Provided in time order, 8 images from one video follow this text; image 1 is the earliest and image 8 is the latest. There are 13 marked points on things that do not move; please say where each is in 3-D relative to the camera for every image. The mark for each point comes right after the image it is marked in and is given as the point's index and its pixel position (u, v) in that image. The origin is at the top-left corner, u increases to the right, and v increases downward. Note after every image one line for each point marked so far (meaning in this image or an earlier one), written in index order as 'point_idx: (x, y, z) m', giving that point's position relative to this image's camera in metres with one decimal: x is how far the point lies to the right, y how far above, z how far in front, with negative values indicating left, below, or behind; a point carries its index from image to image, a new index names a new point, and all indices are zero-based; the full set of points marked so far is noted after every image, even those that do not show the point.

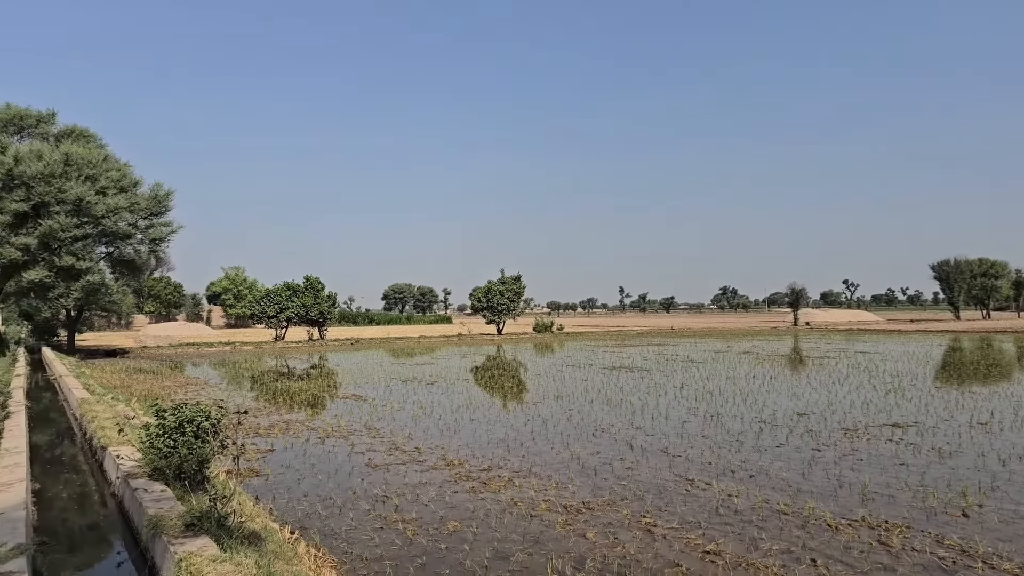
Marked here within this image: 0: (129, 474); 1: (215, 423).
0: (-5.0, -2.4, +7.3) m
1: (-3.9, -1.8, +7.3) m
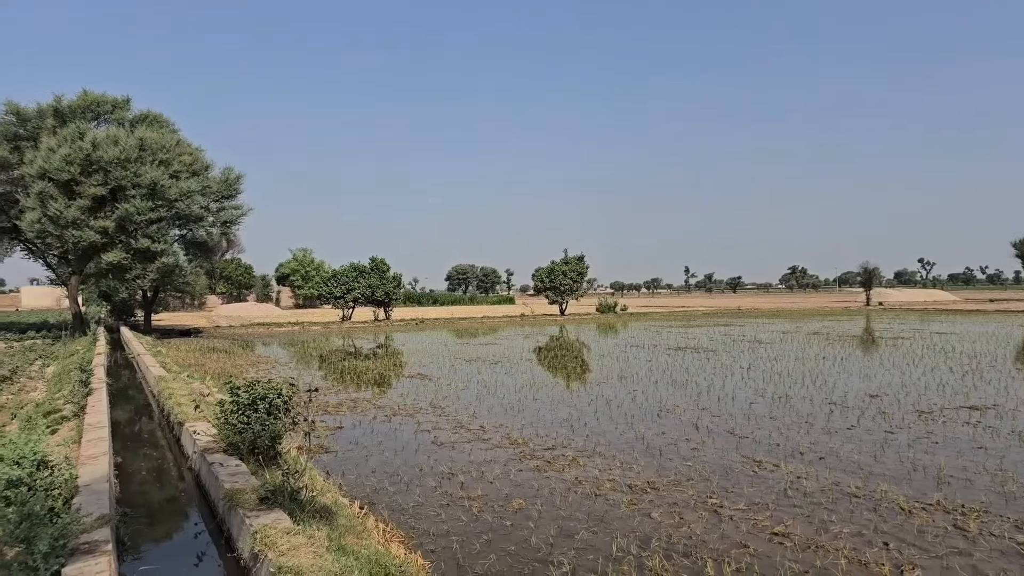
0: (-4.1, -2.2, +7.5) m
1: (-3.0, -1.5, +7.4) m
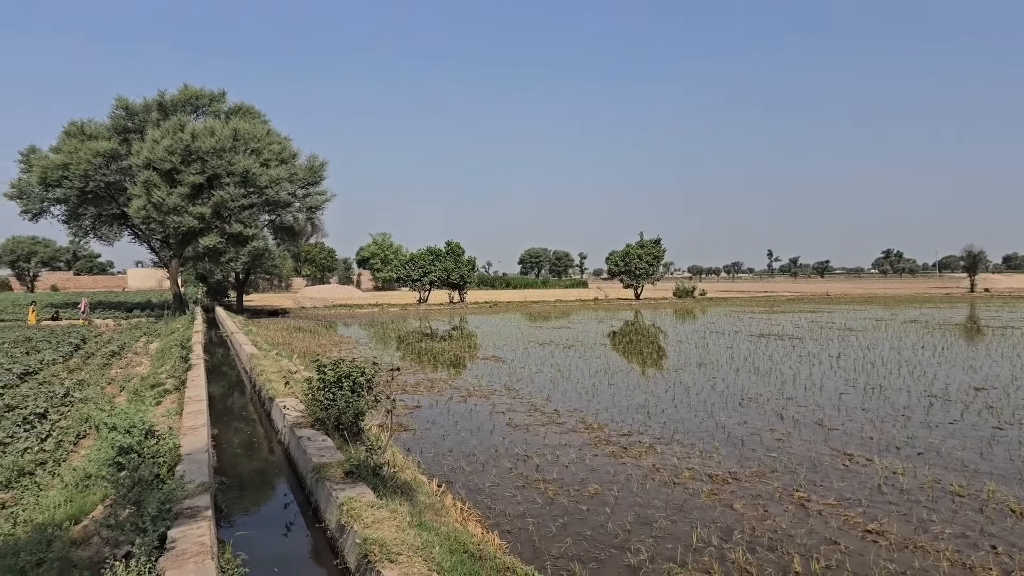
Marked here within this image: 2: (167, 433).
0: (-3.1, -1.9, +7.8) m
1: (-2.0, -1.3, +7.6) m
2: (-4.8, -2.0, +7.7) m
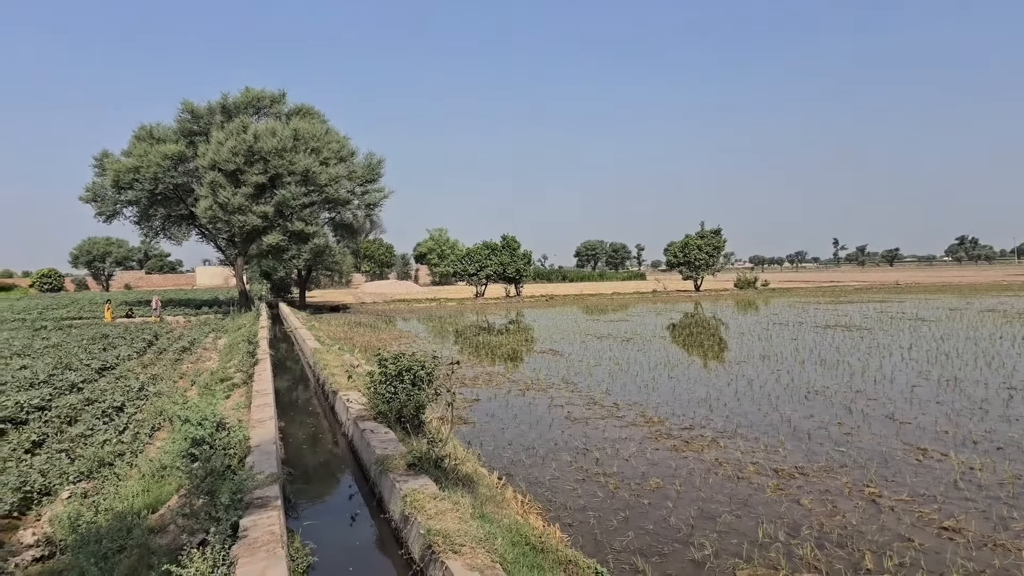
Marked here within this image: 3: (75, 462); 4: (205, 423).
0: (-2.2, -1.9, +8.0) m
1: (-1.2, -1.2, +7.7) m
2: (-3.9, -2.0, +7.9) m
3: (-5.9, -2.4, +7.5) m
4: (-4.1, -1.8, +7.4) m
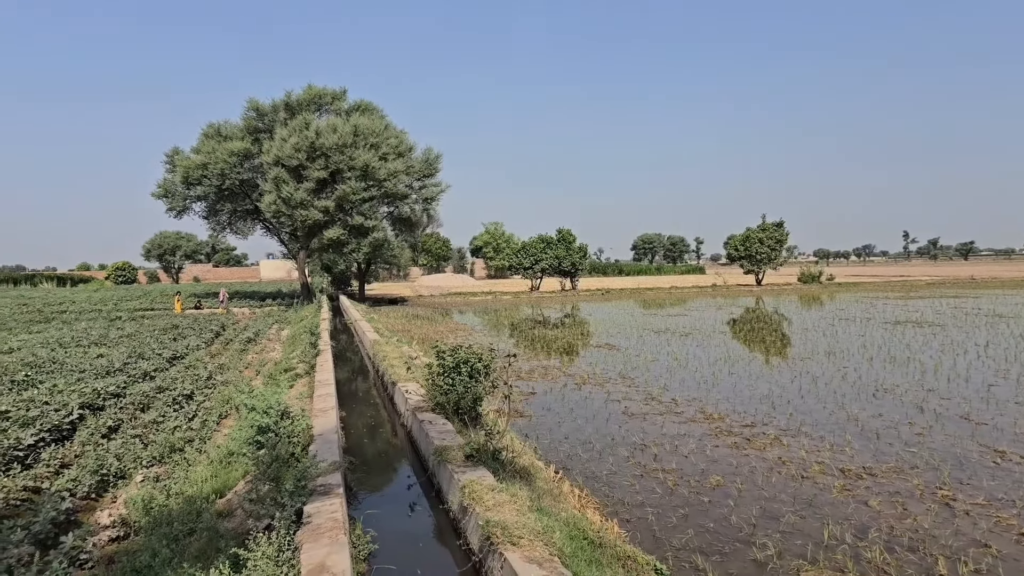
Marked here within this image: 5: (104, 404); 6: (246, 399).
0: (-1.4, -1.8, +8.1) m
1: (-0.4, -1.1, +7.8) m
2: (-3.1, -1.9, +8.1) m
3: (-5.1, -2.3, +7.8) m
4: (-3.3, -1.7, +7.6) m
5: (-6.3, -1.8, +8.7) m
6: (-3.8, -1.6, +7.9) m
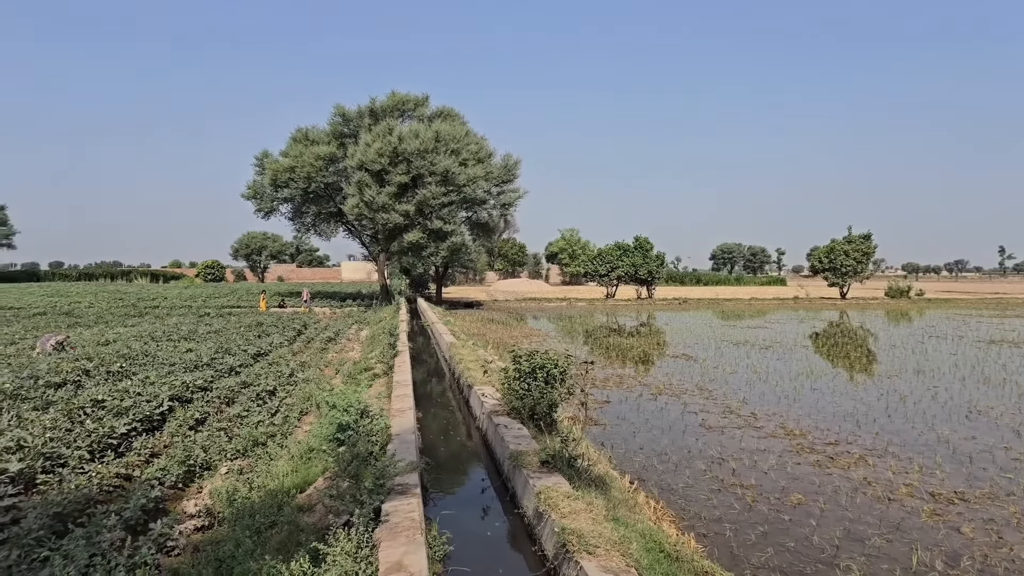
0: (-0.4, -1.8, +8.1) m
1: (+0.7, -1.2, +7.8) m
2: (-2.1, -1.9, +8.3) m
3: (-4.1, -2.2, +8.0) m
4: (-2.3, -1.7, +7.8) m
5: (-5.2, -1.8, +9.0) m
6: (-2.7, -1.6, +8.1) m
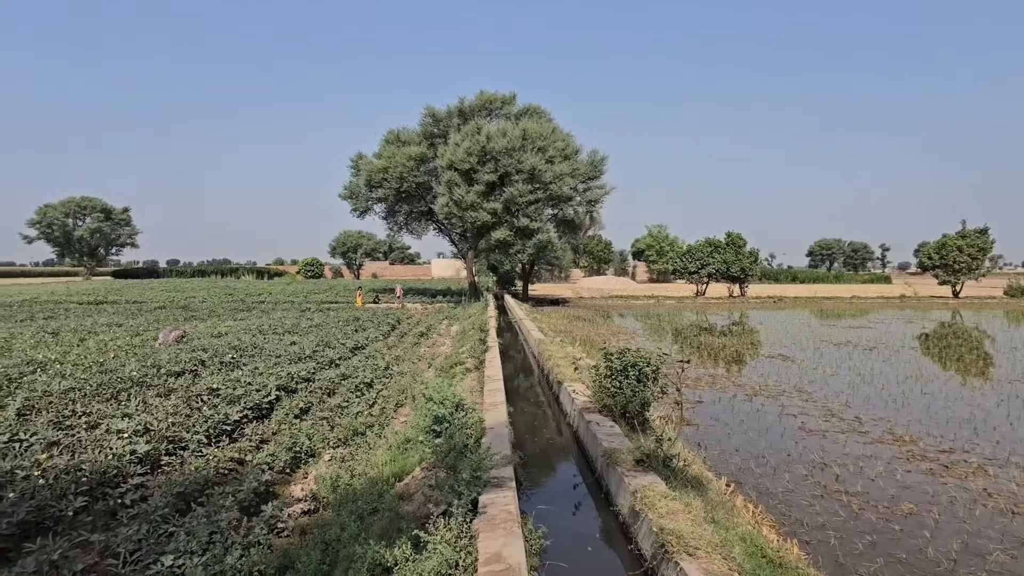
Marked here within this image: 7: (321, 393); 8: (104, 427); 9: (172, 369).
0: (+0.9, -1.8, +8.1) m
1: (+1.9, -1.1, +7.7) m
2: (-0.8, -1.8, +8.4) m
3: (-2.8, -2.2, +8.4) m
4: (-1.0, -1.7, +7.9) m
5: (-3.9, -1.7, +9.4) m
6: (-1.5, -1.6, +8.4) m
7: (-3.4, -1.8, +9.4) m
8: (-5.5, -1.9, +7.4) m
9: (-5.8, -1.4, +9.4) m
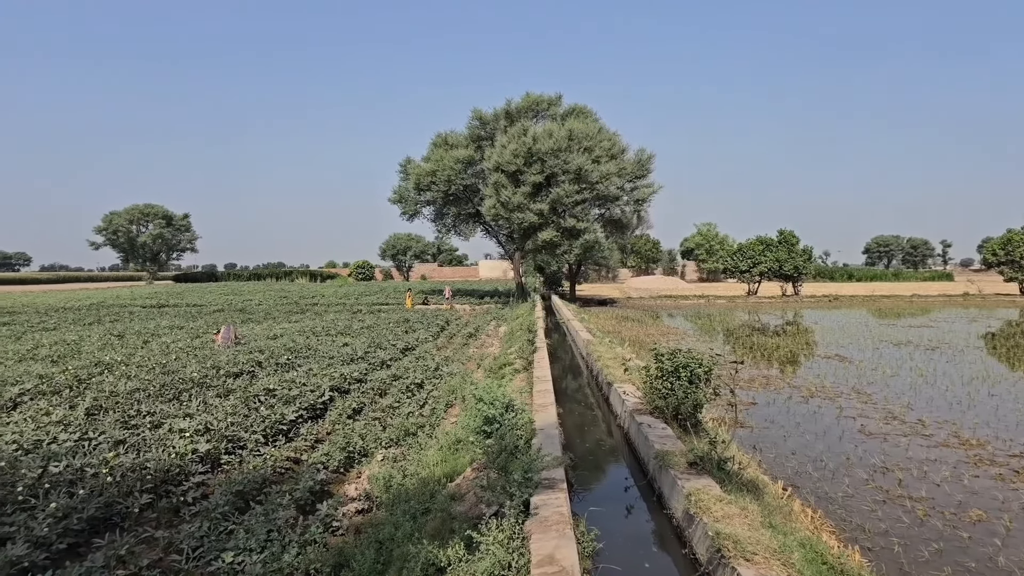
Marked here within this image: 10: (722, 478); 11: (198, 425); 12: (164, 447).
0: (+1.6, -1.8, +8.1) m
1: (+2.6, -1.1, +7.6) m
2: (0.0, -1.9, +8.5) m
3: (-2.1, -2.2, +8.5) m
4: (-0.3, -1.7, +8.0) m
5: (-3.1, -1.8, +9.6) m
6: (-0.7, -1.6, +8.4) m
7: (-2.6, -1.8, +9.5) m
8: (-4.8, -1.9, +7.7) m
9: (-5.1, -1.5, +9.7) m
10: (+2.6, -2.3, +6.7) m
11: (-4.4, -1.9, +7.6) m
12: (-4.5, -2.1, +7.1) m
